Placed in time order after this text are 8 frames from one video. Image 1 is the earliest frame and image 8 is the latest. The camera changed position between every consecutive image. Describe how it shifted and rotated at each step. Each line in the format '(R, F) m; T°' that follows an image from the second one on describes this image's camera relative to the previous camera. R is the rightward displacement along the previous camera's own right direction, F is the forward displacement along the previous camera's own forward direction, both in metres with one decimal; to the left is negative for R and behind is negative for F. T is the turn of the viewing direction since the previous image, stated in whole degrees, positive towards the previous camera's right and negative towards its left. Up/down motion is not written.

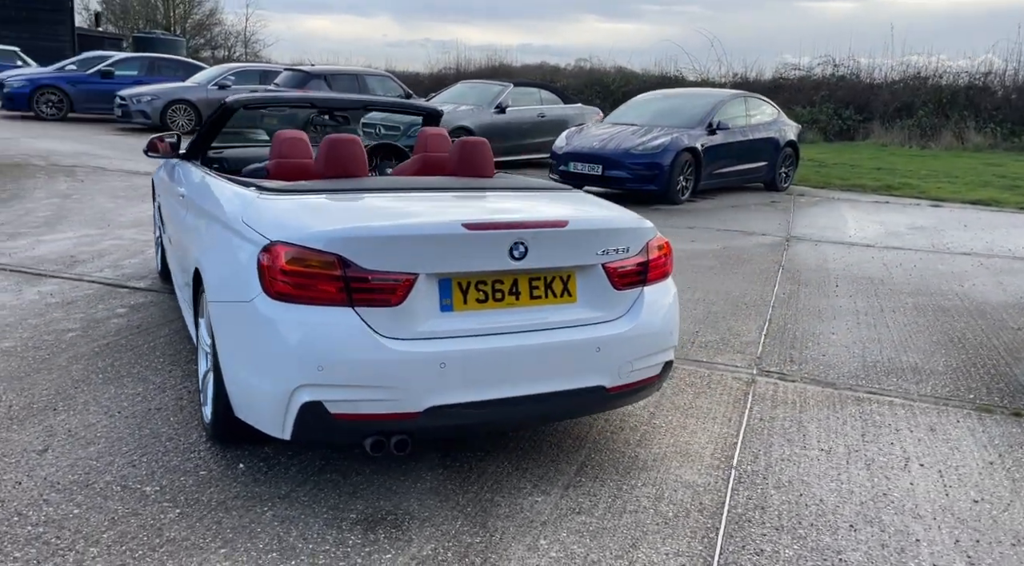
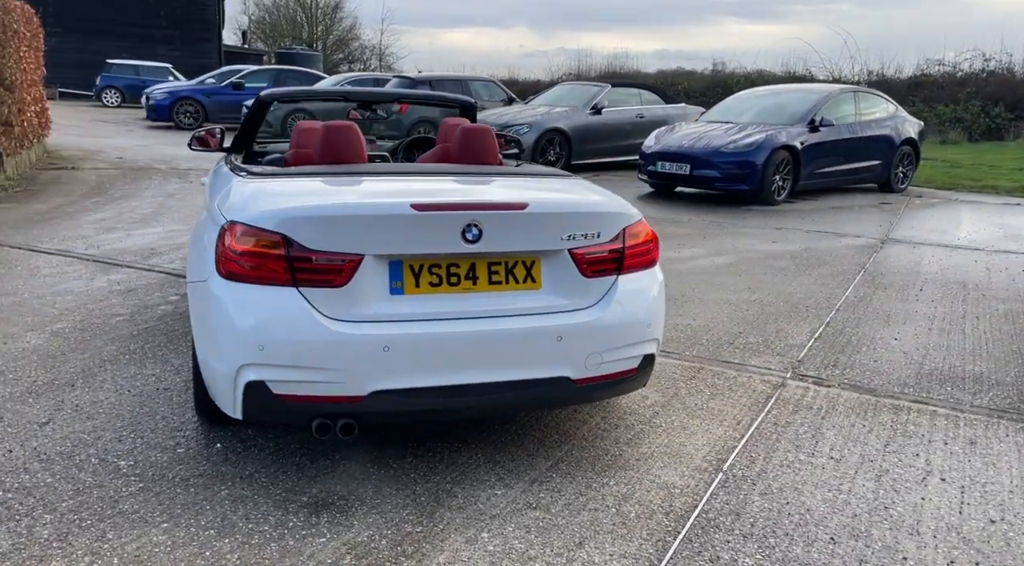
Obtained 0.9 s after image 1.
(+0.6, +0.1) m; -9°
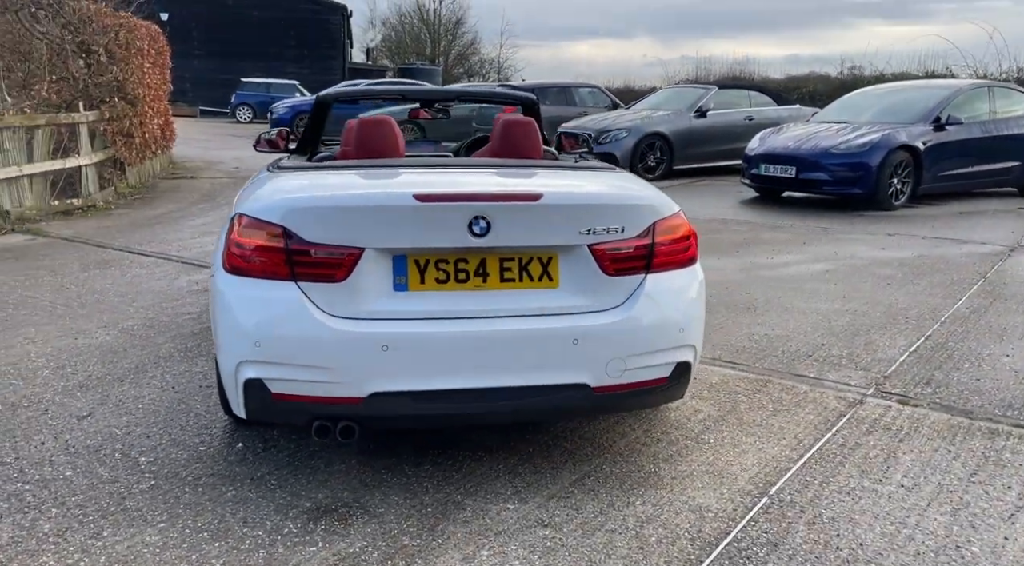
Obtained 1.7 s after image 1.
(+0.3, +0.2) m; -8°
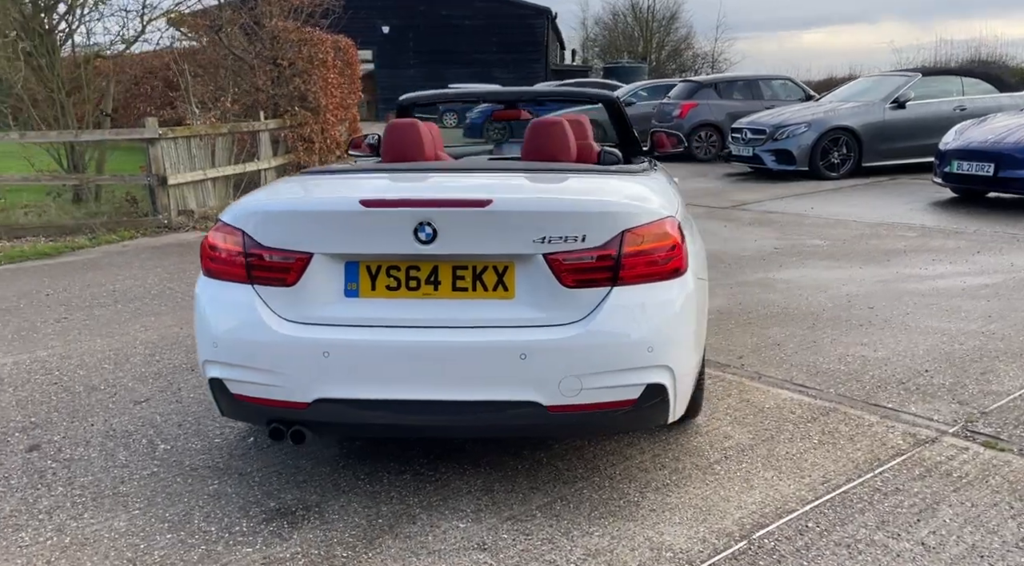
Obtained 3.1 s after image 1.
(+0.8, +0.2) m; -14°
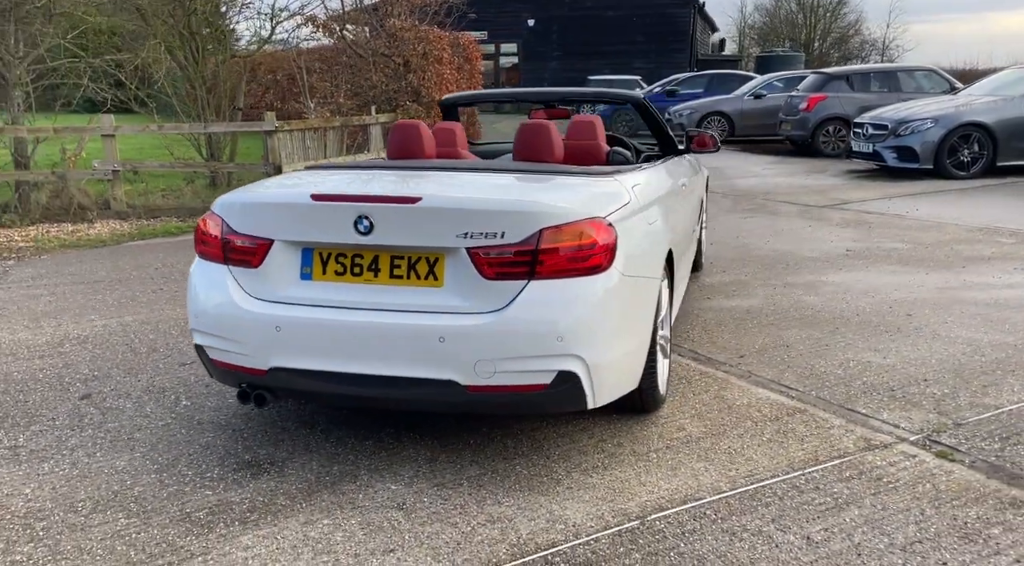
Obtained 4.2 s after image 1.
(+0.8, -0.2) m; -10°
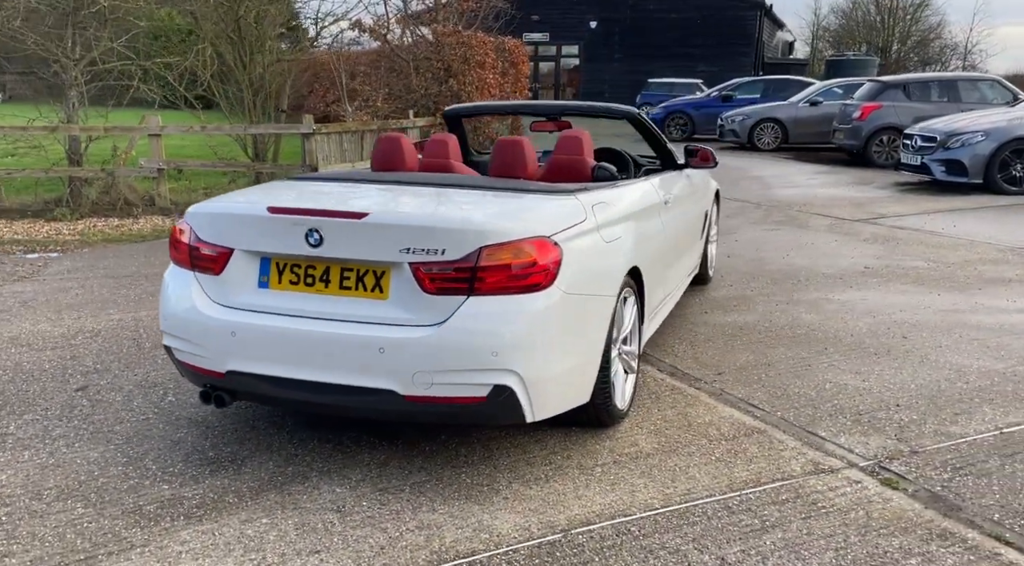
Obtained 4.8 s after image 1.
(+0.4, -0.1) m; -4°
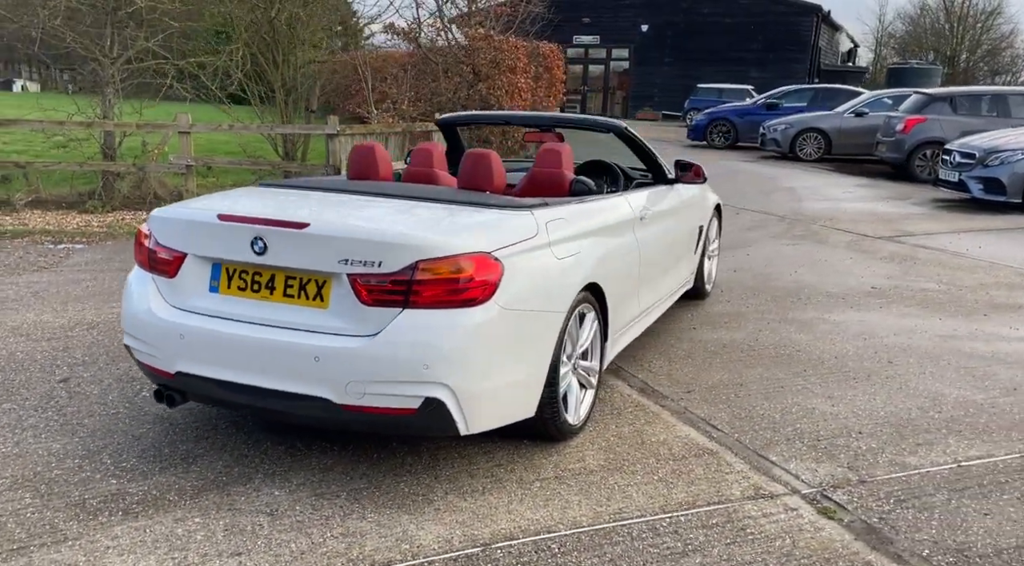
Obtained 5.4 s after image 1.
(+0.4, 0.0) m; -3°
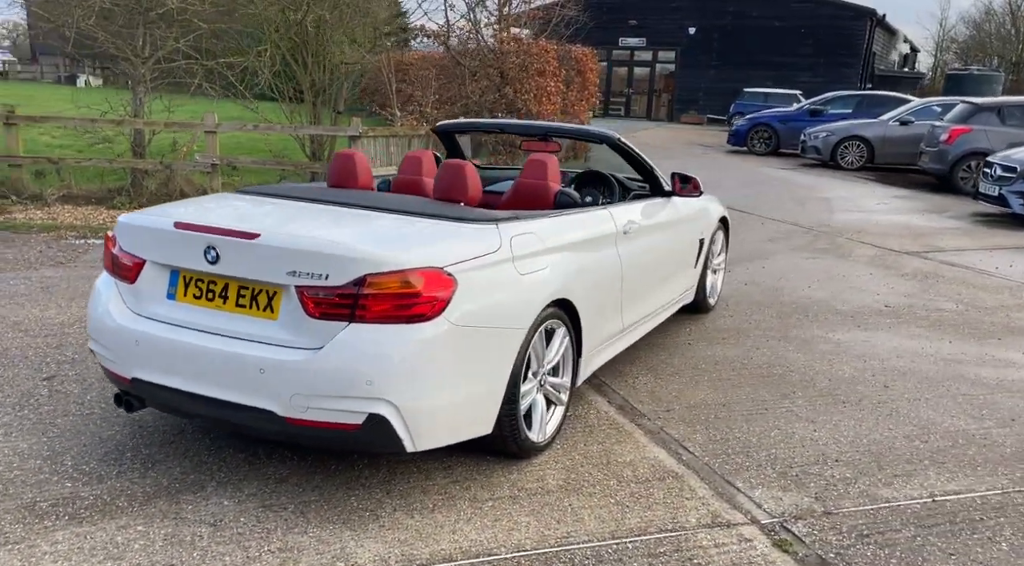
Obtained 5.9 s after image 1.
(+0.3, +0.1) m; -3°
